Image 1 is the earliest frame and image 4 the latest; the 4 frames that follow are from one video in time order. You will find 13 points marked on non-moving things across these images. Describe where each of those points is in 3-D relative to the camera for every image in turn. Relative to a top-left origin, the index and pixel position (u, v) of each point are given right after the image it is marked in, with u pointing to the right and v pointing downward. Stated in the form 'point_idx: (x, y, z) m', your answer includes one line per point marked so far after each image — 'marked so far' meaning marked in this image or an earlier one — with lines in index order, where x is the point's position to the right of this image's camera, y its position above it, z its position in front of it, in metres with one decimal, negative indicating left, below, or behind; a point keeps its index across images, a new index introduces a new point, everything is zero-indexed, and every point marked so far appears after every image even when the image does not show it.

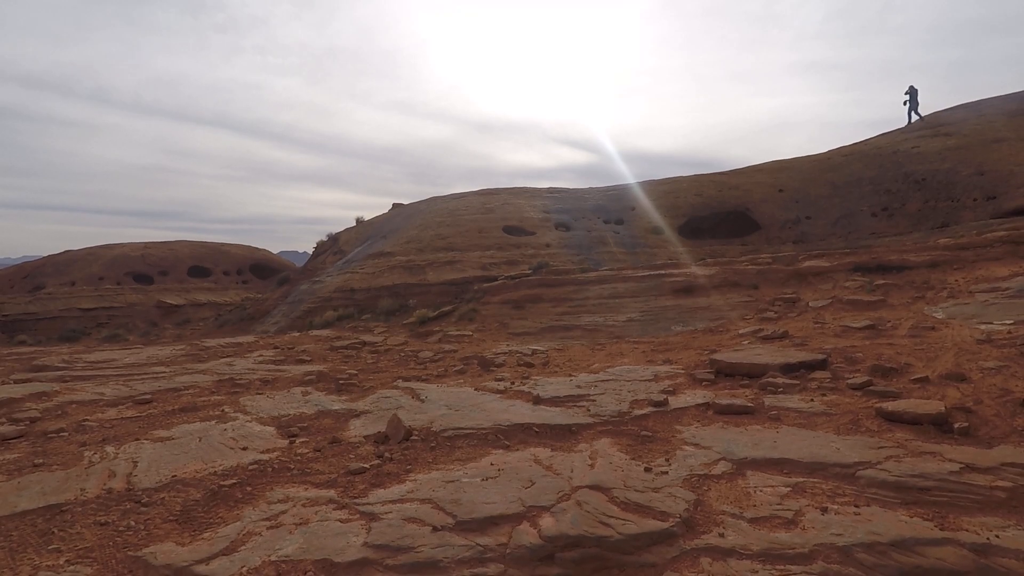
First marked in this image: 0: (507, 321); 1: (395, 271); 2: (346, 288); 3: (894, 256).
0: (-0.1, -0.7, +12.8) m
1: (-3.6, +0.5, +18.1) m
2: (-5.1, 0.0, +18.0) m
3: (+8.4, +0.7, +13.0) m
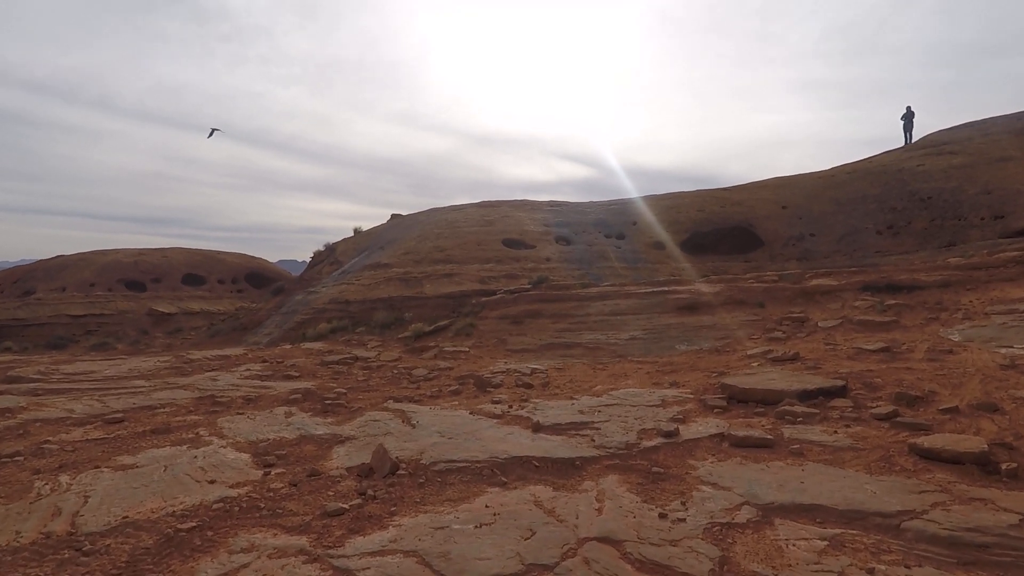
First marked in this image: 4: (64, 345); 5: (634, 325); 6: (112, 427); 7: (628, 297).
0: (-0.1, -1.0, +12.4) m
1: (-3.6, +0.1, +17.7) m
2: (-5.1, -0.3, +17.6) m
3: (+8.4, +0.3, +12.6) m
4: (-15.1, -1.9, +19.9) m
5: (+2.5, -0.7, +11.9) m
6: (-4.0, -1.4, +5.8) m
7: (+2.5, -0.2, +13.0) m
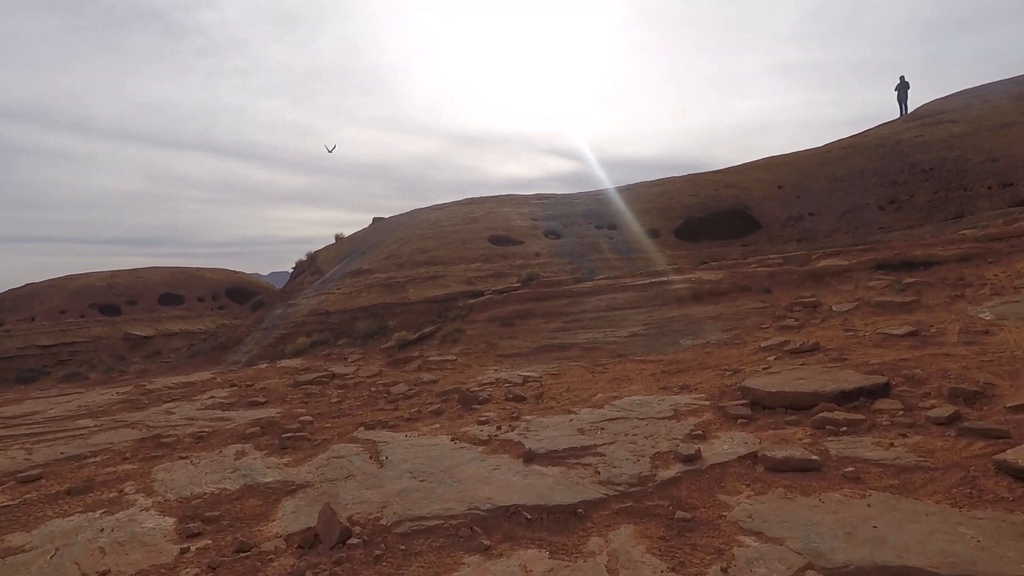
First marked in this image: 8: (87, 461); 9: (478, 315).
0: (-0.3, -1.0, +11.5) m
1: (-3.9, -0.1, +16.7) m
2: (-5.4, -0.6, +16.6) m
3: (+8.1, +0.8, +11.8) m
4: (-15.3, -2.8, +18.9) m
5: (+2.3, -0.6, +11.0) m
6: (-4.0, -1.6, +4.9) m
7: (+2.3, -0.1, +12.1) m
8: (-4.1, -1.6, +5.7) m
9: (-0.7, -0.6, +12.7) m
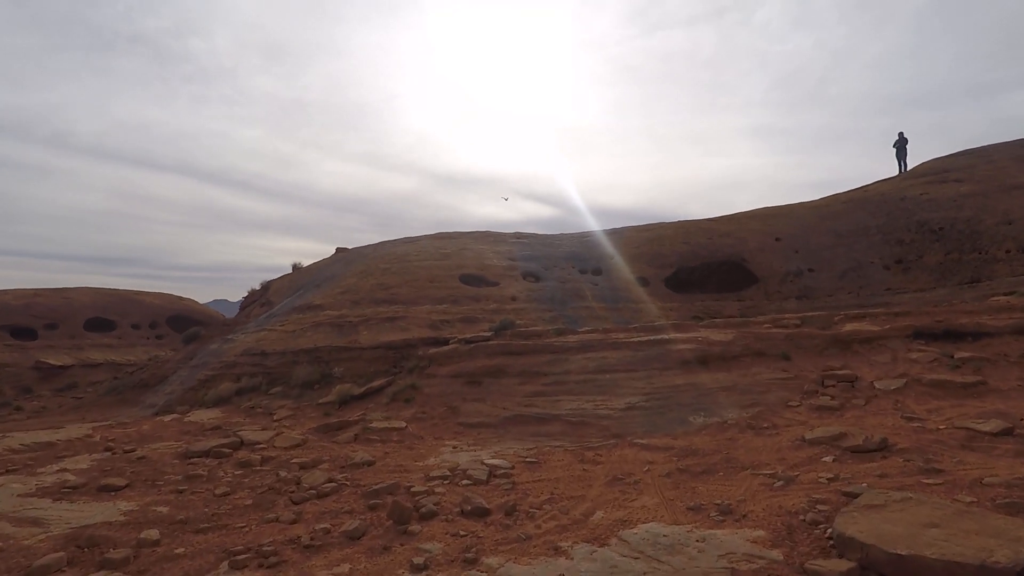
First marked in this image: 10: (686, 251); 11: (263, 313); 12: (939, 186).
0: (-0.9, -1.8, +9.3) m
1: (-4.6, -1.0, +14.4) m
2: (-6.1, -1.5, +14.2) m
3: (+7.6, -0.5, +10.0) m
4: (-16.2, -3.3, +15.8) m
5: (+1.8, -1.5, +8.9) m
6: (-4.3, -1.8, +2.5) m
7: (+1.8, -1.0, +10.0) m
8: (-4.3, -1.8, +3.3) m
9: (-1.3, -1.4, +10.5) m
10: (+5.8, +1.2, +19.9) m
11: (-8.3, -0.8, +19.8) m
12: (+14.2, +3.4, +19.8) m
